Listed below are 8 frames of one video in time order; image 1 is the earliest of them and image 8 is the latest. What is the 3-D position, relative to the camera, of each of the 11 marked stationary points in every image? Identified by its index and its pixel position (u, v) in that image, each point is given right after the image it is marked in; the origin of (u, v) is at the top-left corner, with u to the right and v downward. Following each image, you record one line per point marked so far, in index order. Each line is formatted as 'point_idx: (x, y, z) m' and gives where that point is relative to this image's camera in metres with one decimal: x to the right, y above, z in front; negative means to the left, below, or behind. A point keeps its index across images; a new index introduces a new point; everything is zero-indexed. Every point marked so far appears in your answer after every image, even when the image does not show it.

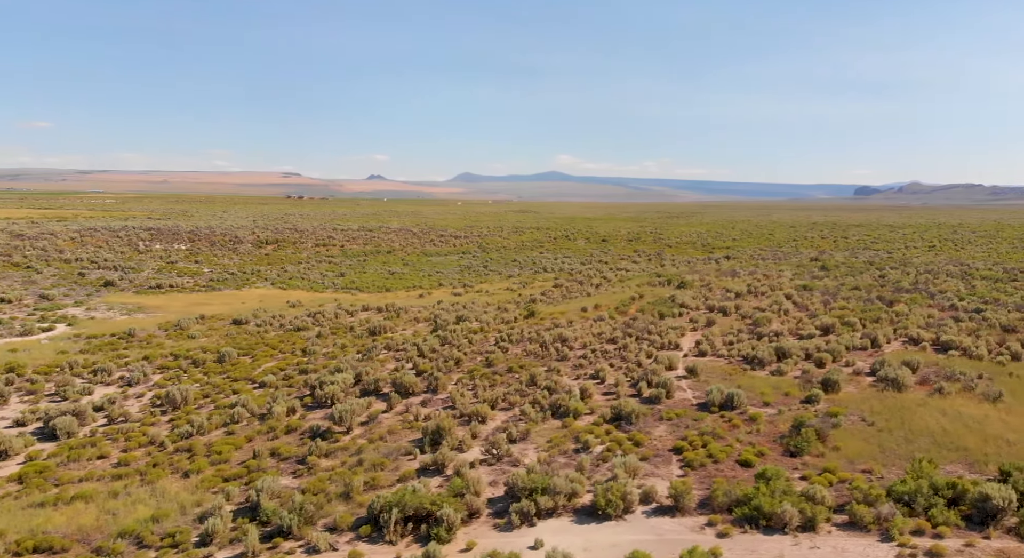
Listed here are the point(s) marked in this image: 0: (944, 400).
0: (+11.8, -3.3, +19.5) m
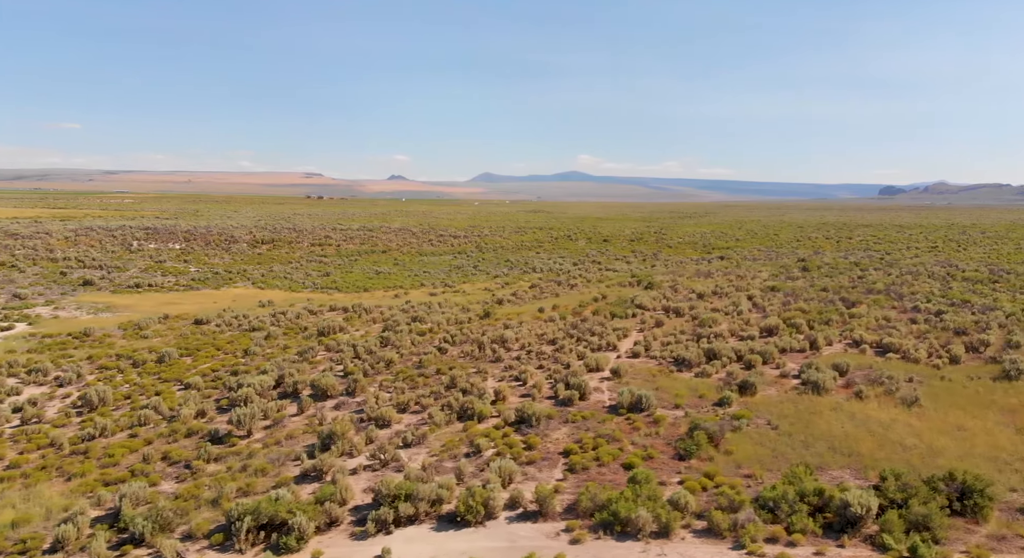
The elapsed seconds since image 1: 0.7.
0: (+9.3, -3.4, +19.2) m
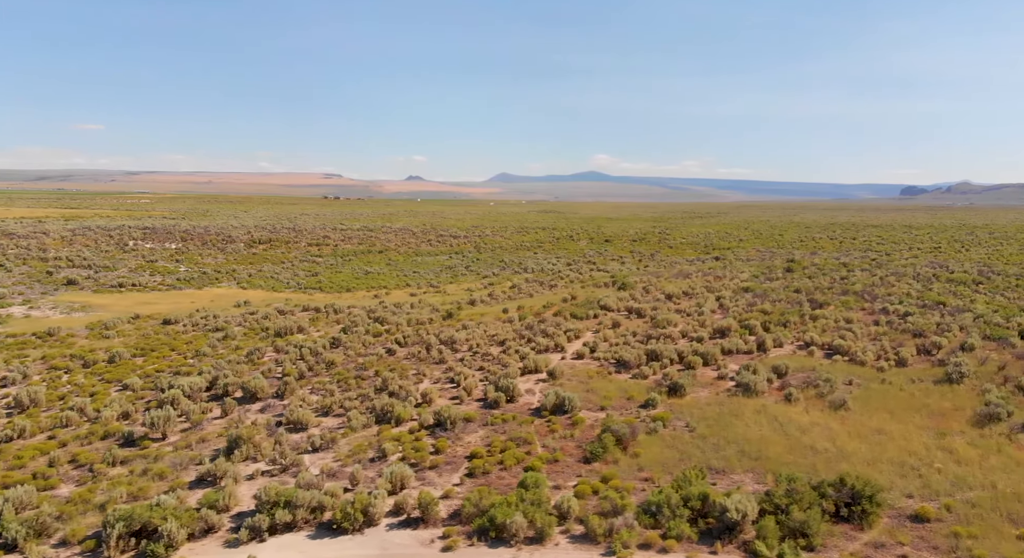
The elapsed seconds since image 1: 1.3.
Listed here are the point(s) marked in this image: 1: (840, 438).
0: (+7.2, -3.4, +18.9) m
1: (+7.5, -3.7, +16.2) m
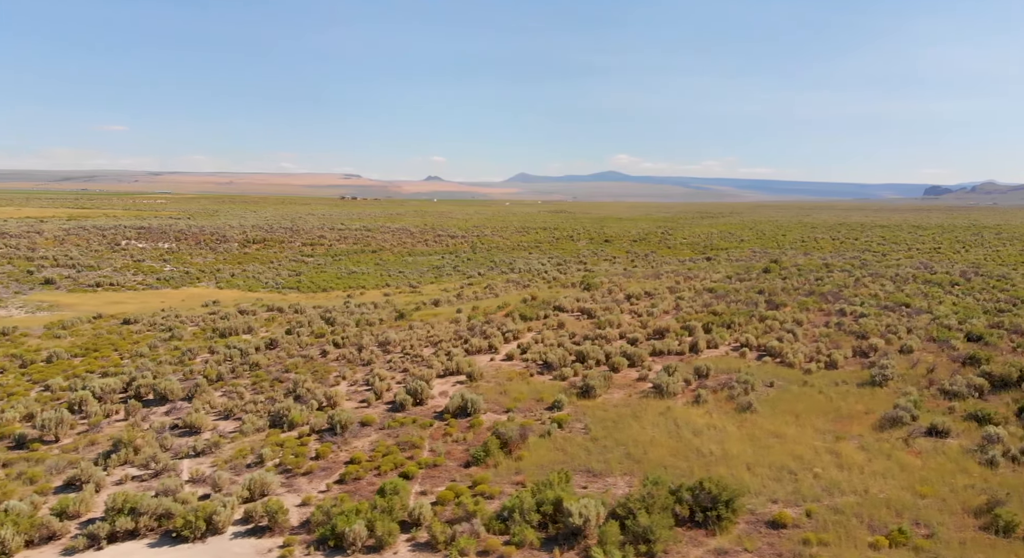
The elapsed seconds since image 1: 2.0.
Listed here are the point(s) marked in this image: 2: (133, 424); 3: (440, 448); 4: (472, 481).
0: (+4.6, -3.4, +18.7) m
1: (+4.9, -3.7, +16.0) m
2: (-9.8, -3.8, +18.4) m
3: (-1.6, -3.8, +15.9) m
4: (-0.8, -4.0, +13.9) m
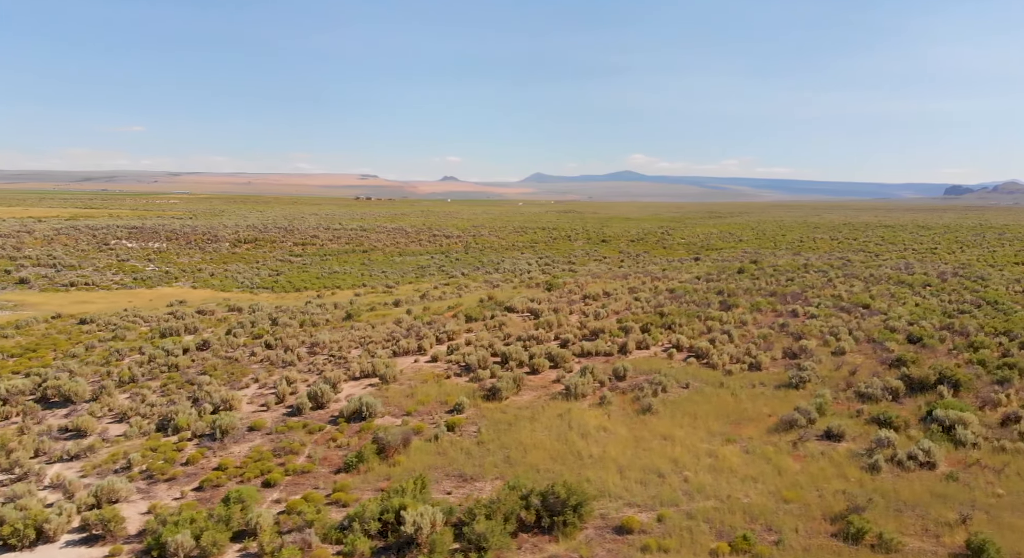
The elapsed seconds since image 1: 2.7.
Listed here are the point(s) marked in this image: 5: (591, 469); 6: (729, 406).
0: (+2.0, -3.5, +18.4) m
1: (+2.3, -3.7, +15.8) m
2: (-12.5, -3.8, +18.2) m
3: (-4.3, -3.8, +15.7) m
4: (-3.4, -4.0, +13.6) m
5: (+1.6, -3.8, +14.4) m
6: (+5.9, -3.5, +19.4) m
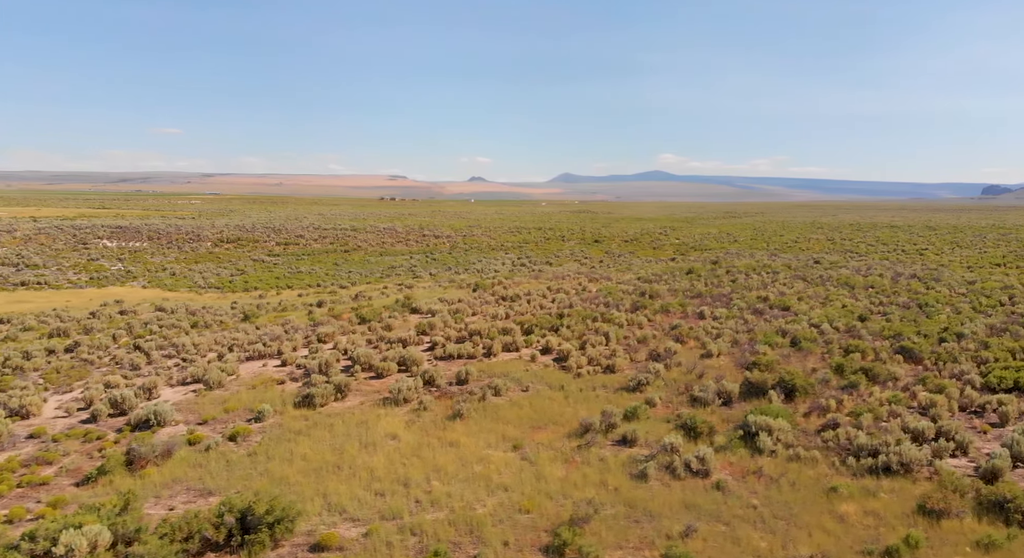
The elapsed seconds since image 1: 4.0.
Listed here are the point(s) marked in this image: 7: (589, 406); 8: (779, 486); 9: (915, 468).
0: (-3.0, -3.5, +18.0) m
1: (-2.7, -3.8, +15.3) m
2: (-17.5, -3.8, +17.6) m
3: (-9.2, -3.9, +15.2) m
4: (-8.4, -4.0, +13.1) m
5: (-3.4, -3.9, +13.9) m
6: (+0.9, -3.5, +19.0) m
7: (+2.2, -3.5, +19.7) m
8: (+5.4, -4.2, +14.5) m
9: (+8.6, -4.0, +15.2) m
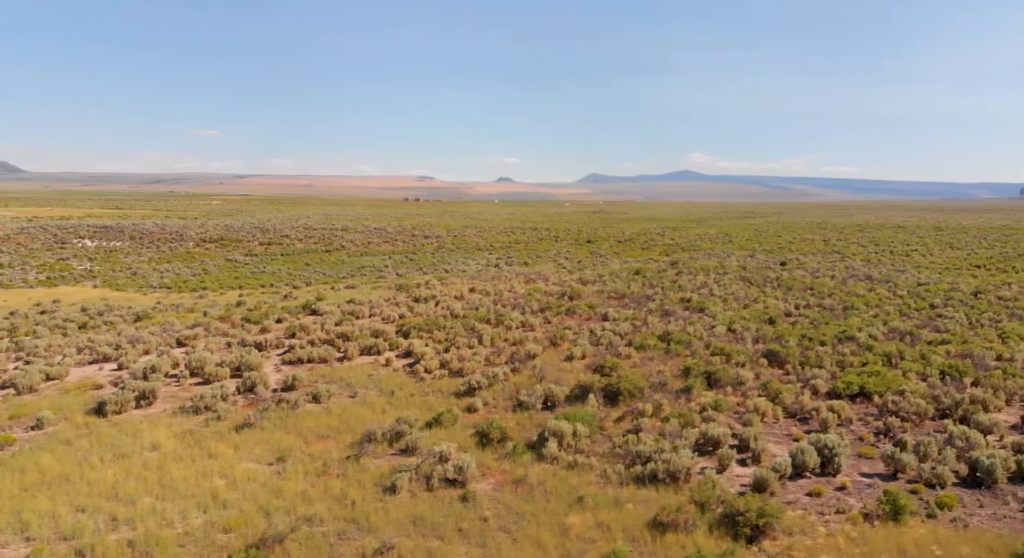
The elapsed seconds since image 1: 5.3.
0: (-8.1, -3.6, +17.5) m
1: (-7.8, -3.9, +14.8) m
2: (-22.6, -3.9, +17.1) m
3: (-14.3, -3.9, +14.7) m
4: (-13.5, -4.1, +12.6) m
5: (-8.5, -4.0, +13.4) m
6: (-4.2, -3.6, +18.5) m
7: (-2.9, -3.6, +19.2) m
8: (+0.3, -4.3, +14.0) m
9: (+3.5, -4.1, +14.8) m
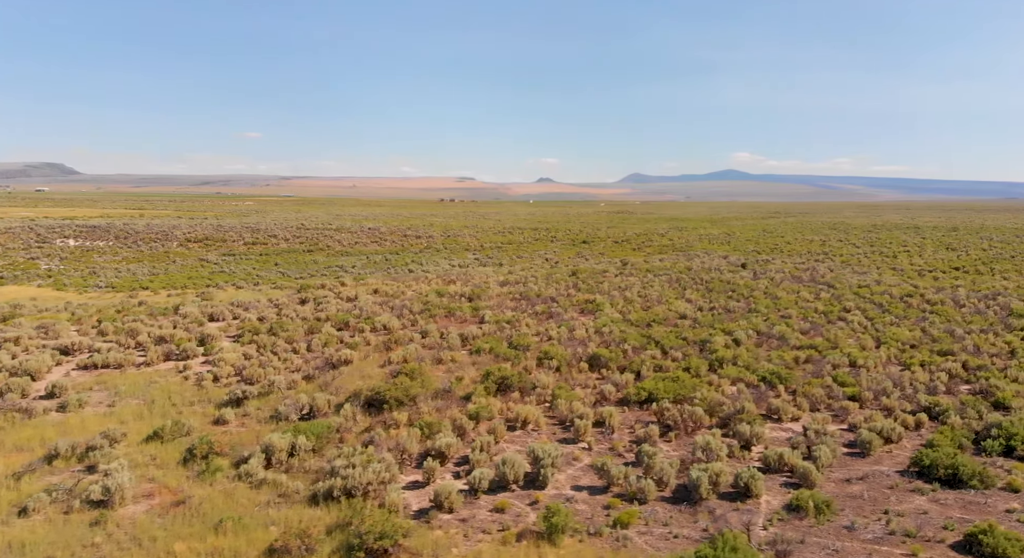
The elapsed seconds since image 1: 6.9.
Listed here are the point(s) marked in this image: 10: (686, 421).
0: (-14.7, -3.7, +16.9) m
1: (-14.4, -4.0, +14.2) m
2: (-29.2, -3.9, +16.6) m
3: (-20.9, -4.0, +14.1) m
4: (-20.1, -4.2, +12.1) m
5: (-15.0, -4.1, +12.8) m
6: (-10.7, -3.7, +17.9) m
7: (-9.5, -3.7, +18.6) m
8: (-6.3, -4.4, +13.4) m
9: (-3.1, -4.3, +14.2) m
10: (+4.7, -3.9, +19.4) m
